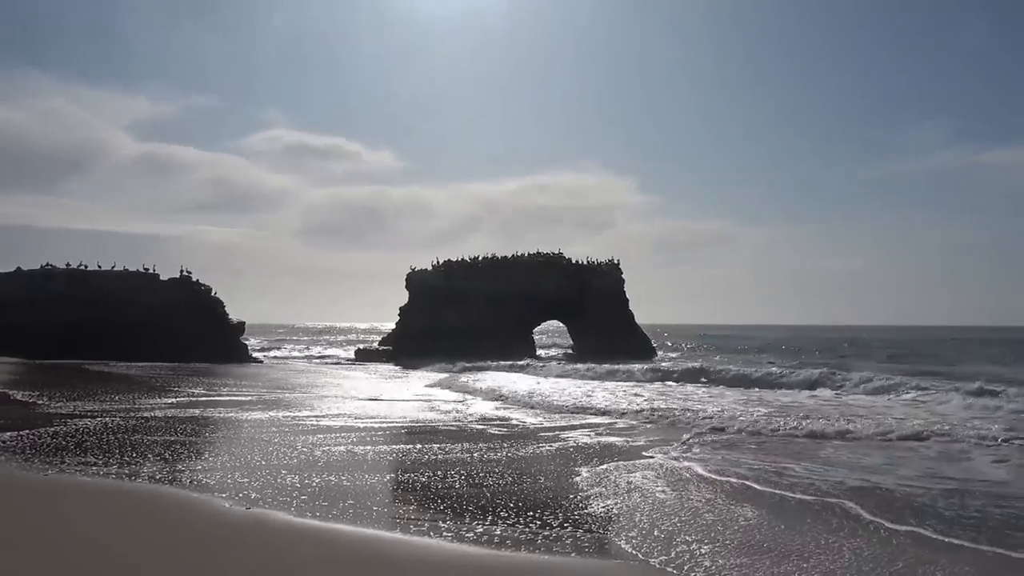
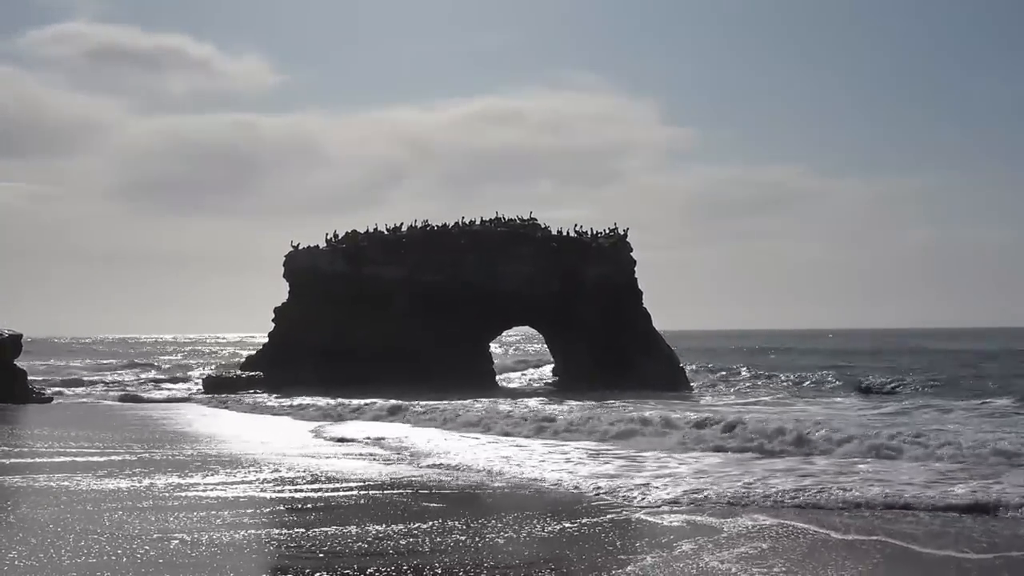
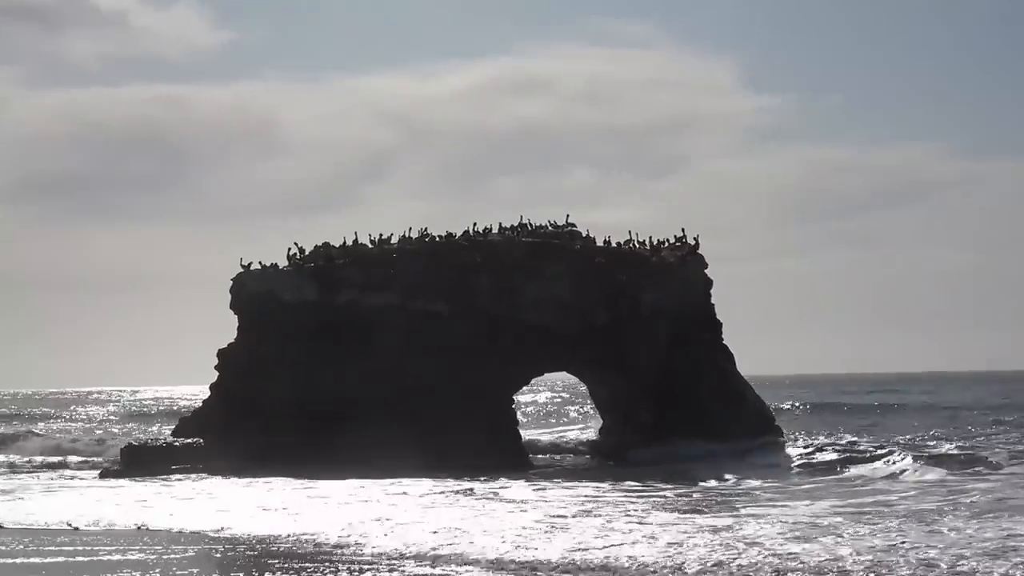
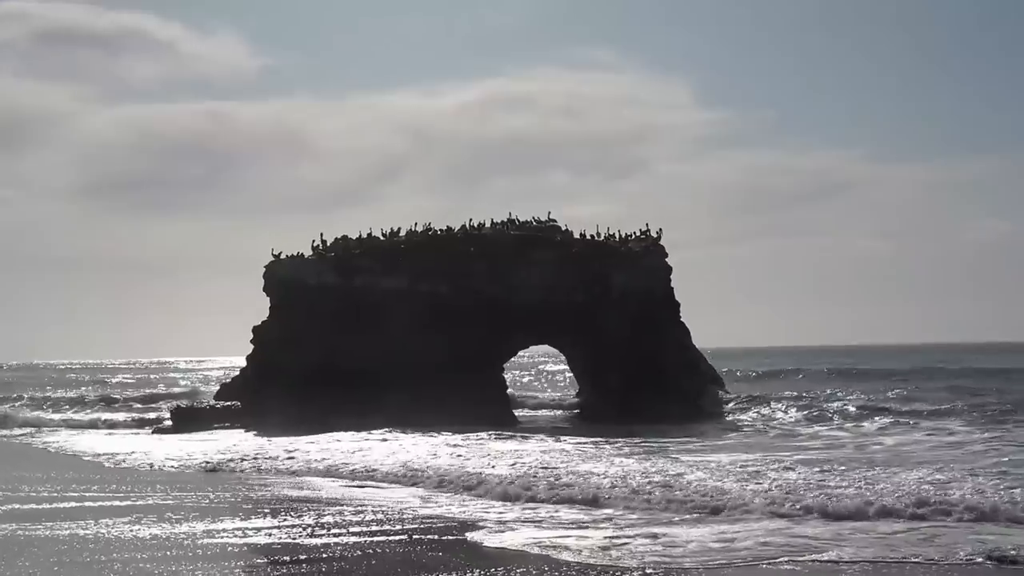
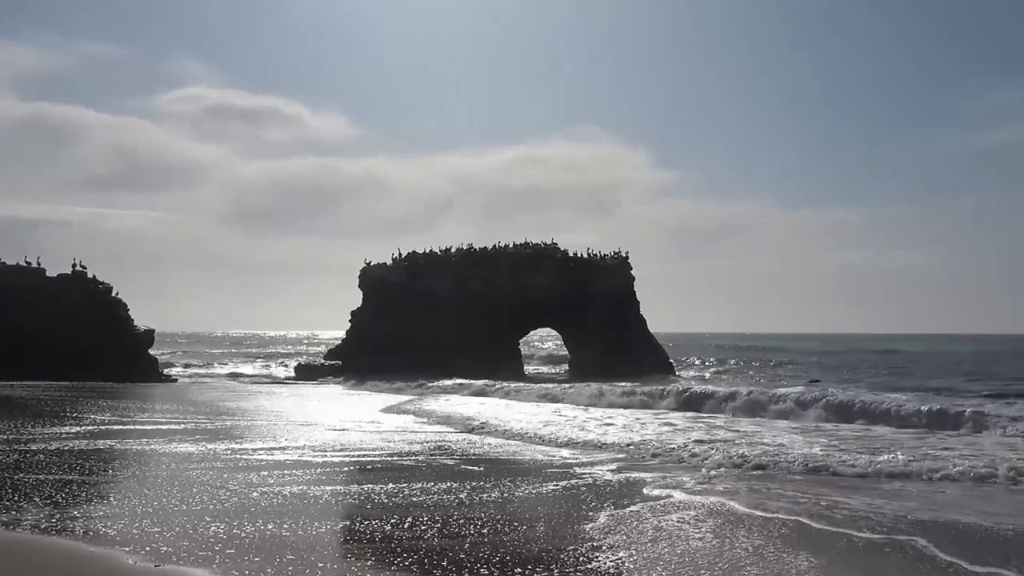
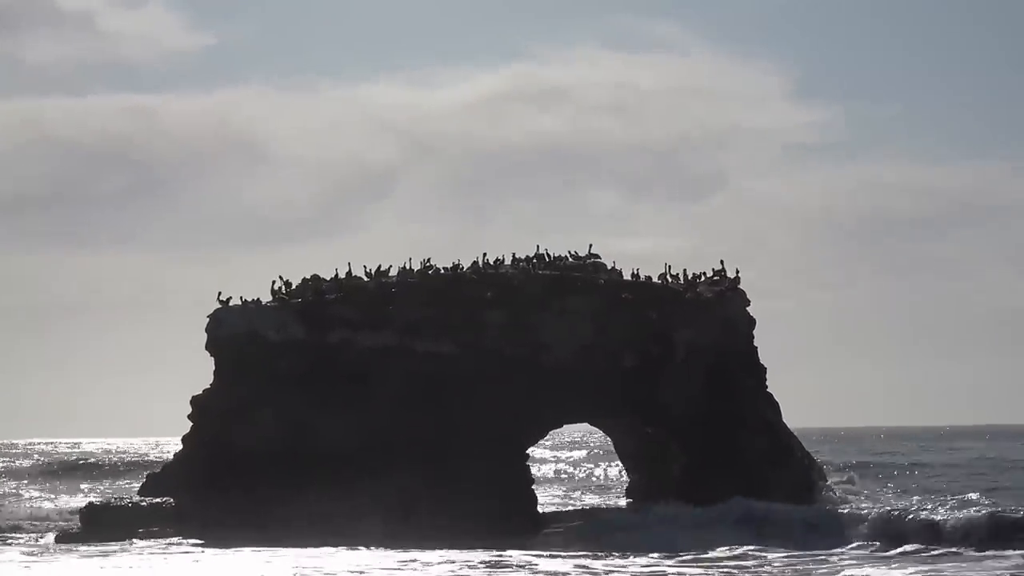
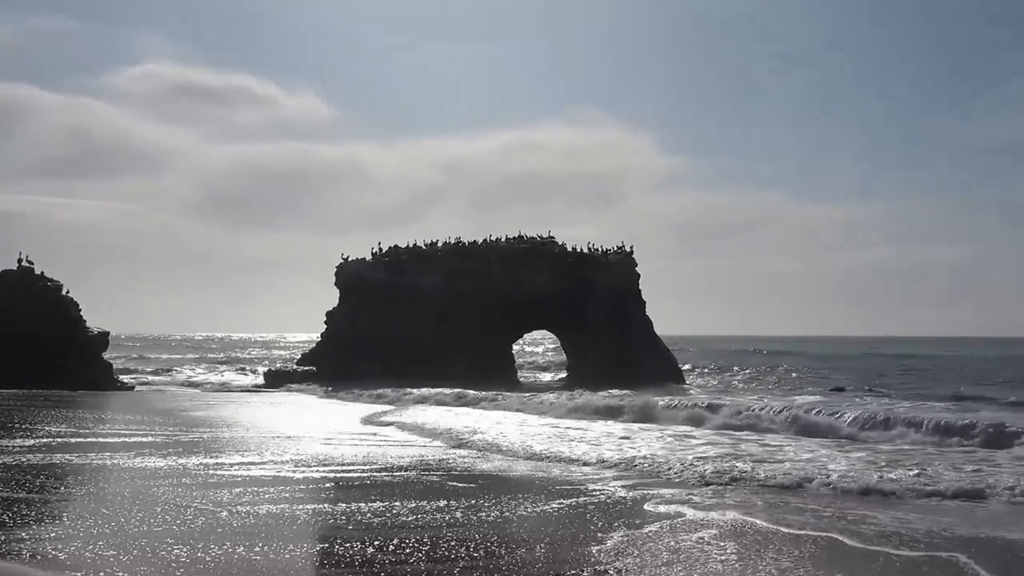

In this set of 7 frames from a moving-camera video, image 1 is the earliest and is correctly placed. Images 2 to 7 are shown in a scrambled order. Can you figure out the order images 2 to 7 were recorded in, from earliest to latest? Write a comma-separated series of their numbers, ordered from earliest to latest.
5, 7, 2, 4, 3, 6
